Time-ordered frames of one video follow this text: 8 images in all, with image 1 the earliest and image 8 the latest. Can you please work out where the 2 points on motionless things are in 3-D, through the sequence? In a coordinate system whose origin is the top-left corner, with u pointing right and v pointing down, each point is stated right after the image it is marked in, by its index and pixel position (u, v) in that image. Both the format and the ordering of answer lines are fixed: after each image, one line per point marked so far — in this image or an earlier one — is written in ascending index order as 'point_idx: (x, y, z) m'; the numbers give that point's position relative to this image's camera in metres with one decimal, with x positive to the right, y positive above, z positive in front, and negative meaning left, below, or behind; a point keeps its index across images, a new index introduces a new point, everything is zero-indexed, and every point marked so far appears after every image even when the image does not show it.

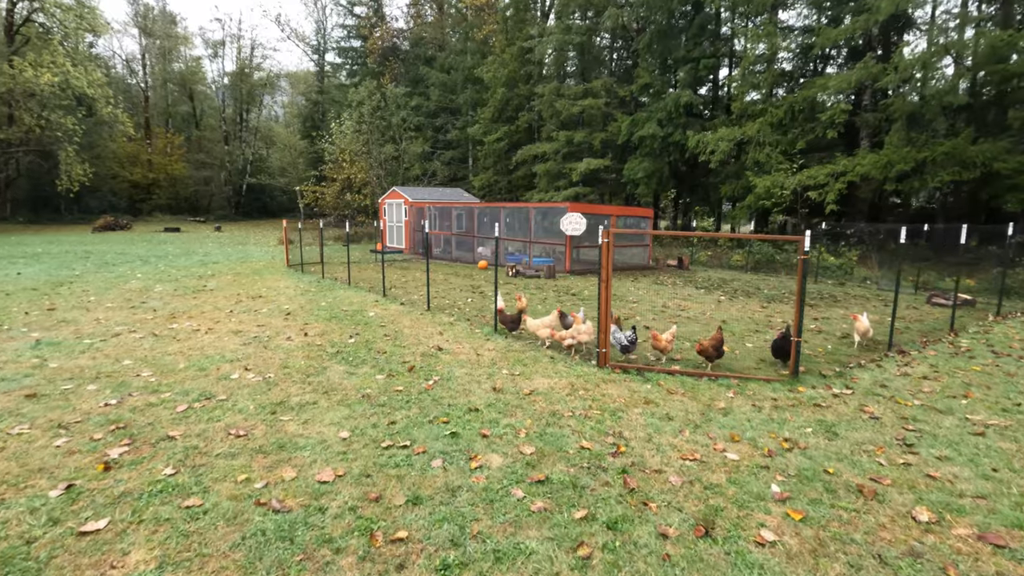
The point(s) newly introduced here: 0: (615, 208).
0: (+3.5, +2.7, +17.9) m
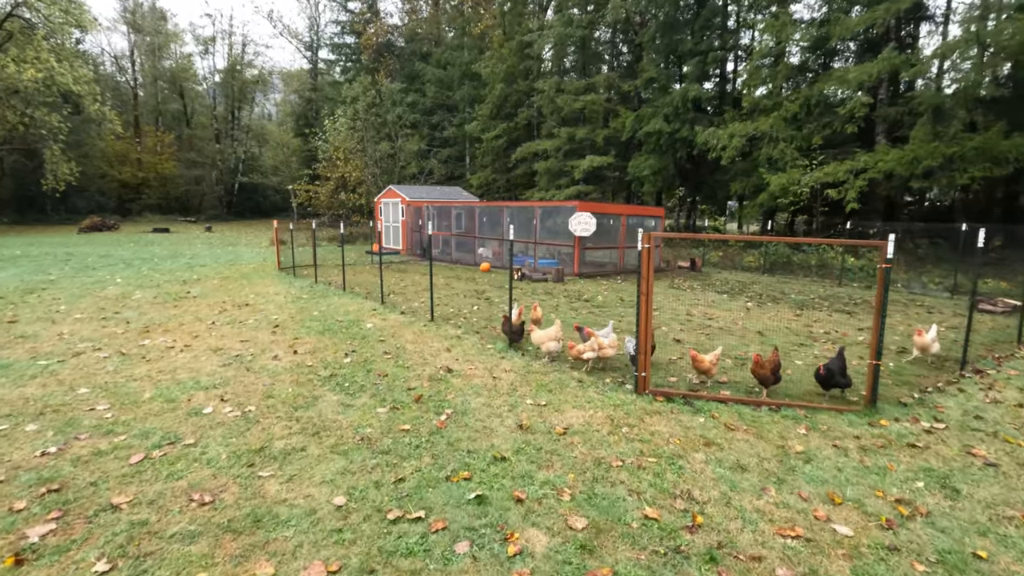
0: (+3.7, +2.6, +17.0) m
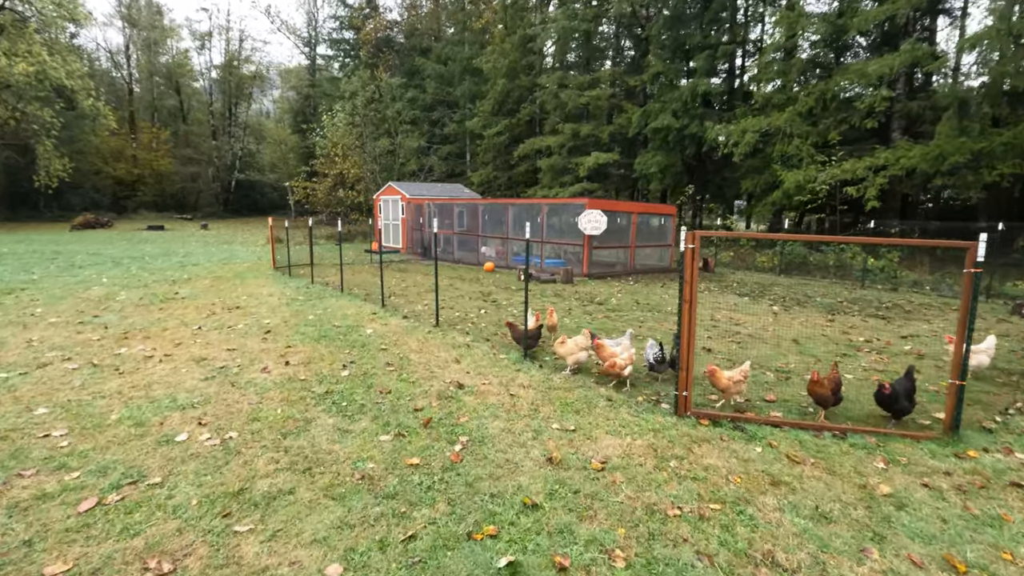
0: (+3.8, +2.5, +16.3) m
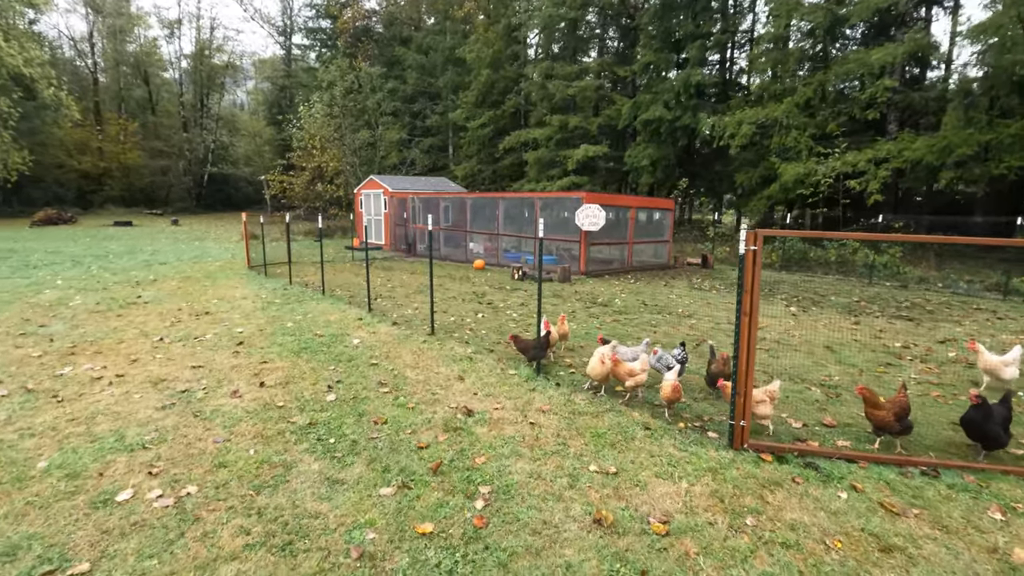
0: (+3.6, +2.6, +15.5) m
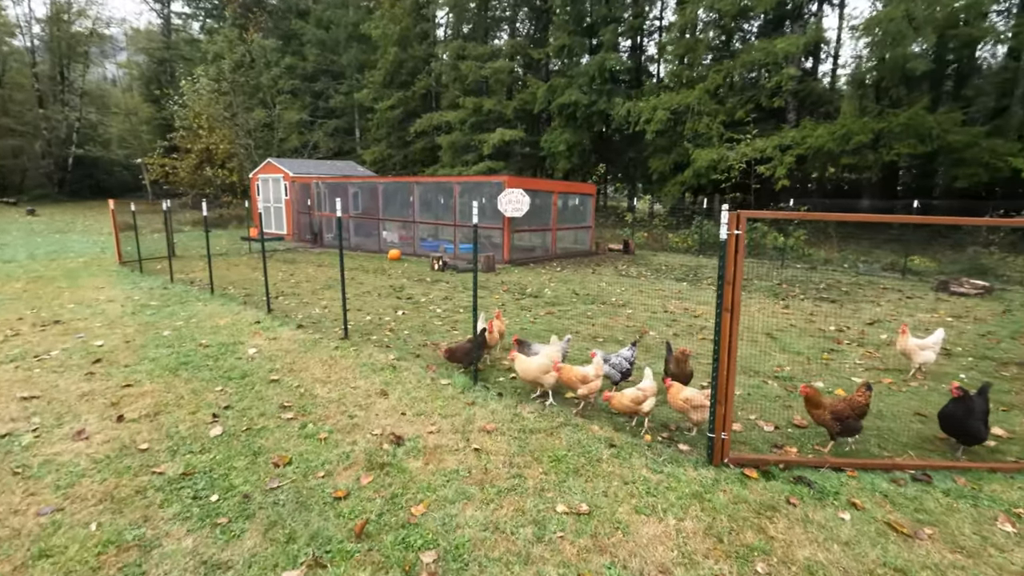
0: (+1.3, +2.9, +15.1) m
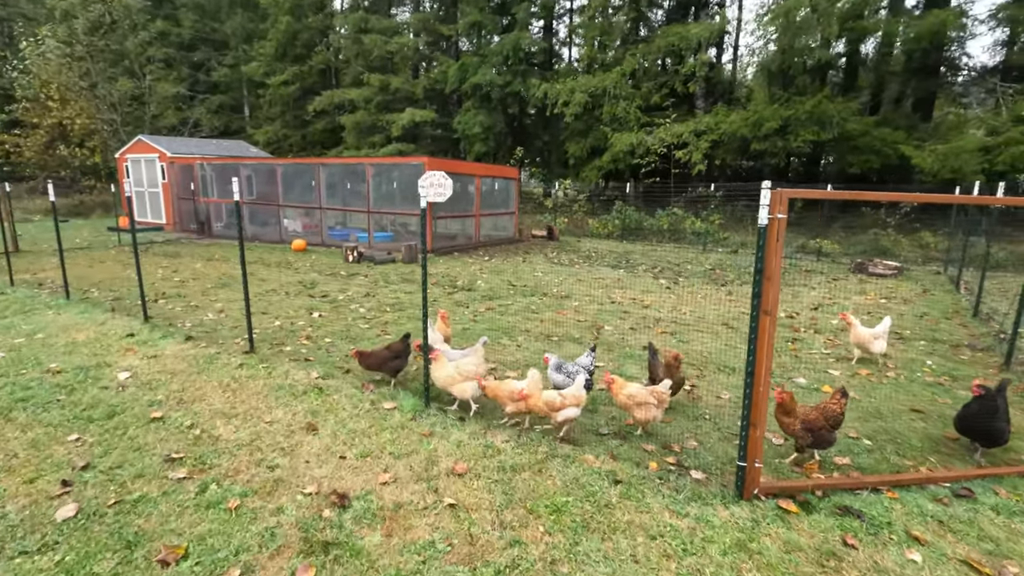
0: (-0.9, +3.2, +14.2) m
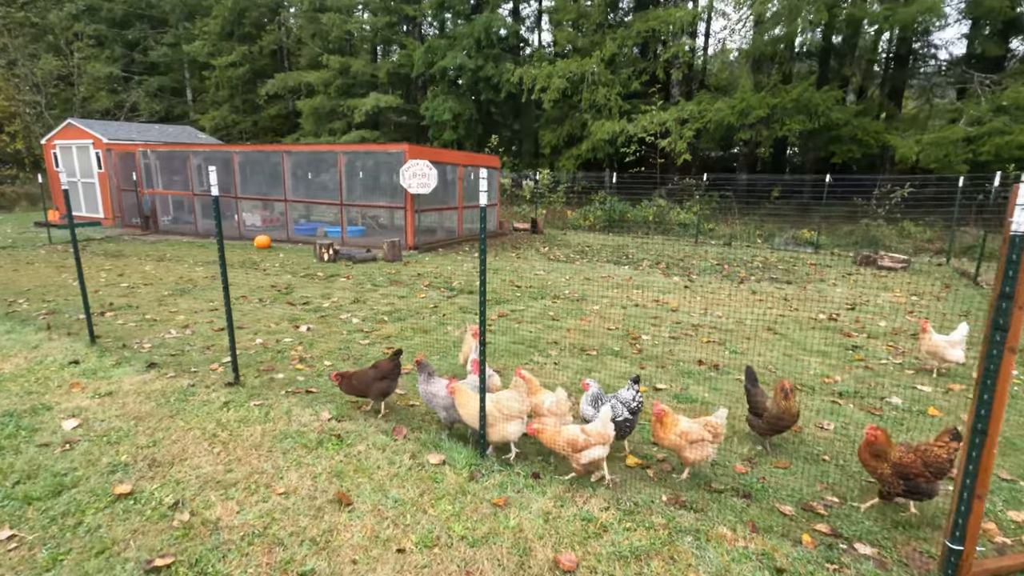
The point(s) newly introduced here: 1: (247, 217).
0: (-1.3, +3.3, +13.2) m
1: (-6.6, +1.8, +13.4) m
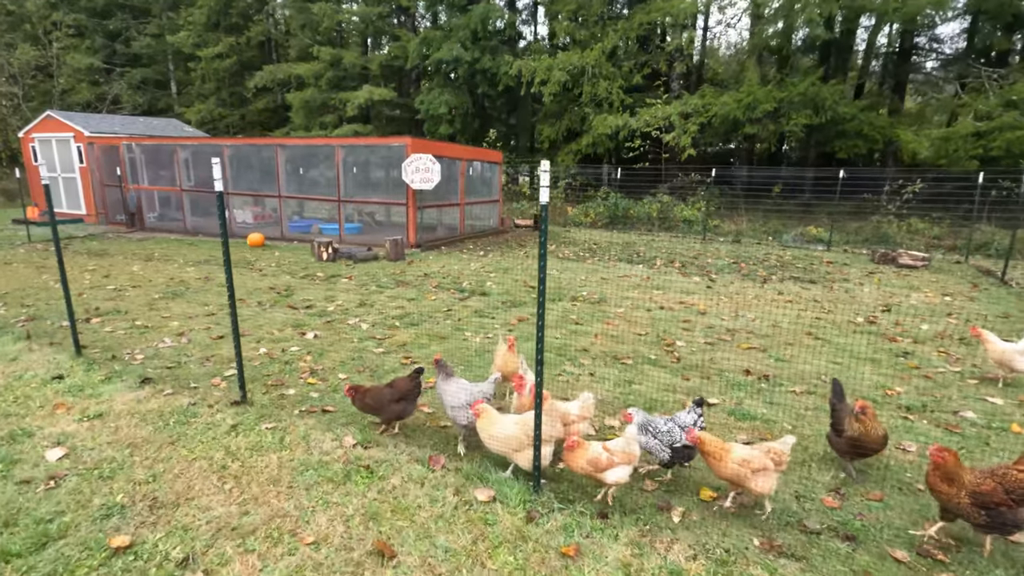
0: (-1.2, +3.3, +12.7) m
1: (-6.5, +1.8, +12.8) m
